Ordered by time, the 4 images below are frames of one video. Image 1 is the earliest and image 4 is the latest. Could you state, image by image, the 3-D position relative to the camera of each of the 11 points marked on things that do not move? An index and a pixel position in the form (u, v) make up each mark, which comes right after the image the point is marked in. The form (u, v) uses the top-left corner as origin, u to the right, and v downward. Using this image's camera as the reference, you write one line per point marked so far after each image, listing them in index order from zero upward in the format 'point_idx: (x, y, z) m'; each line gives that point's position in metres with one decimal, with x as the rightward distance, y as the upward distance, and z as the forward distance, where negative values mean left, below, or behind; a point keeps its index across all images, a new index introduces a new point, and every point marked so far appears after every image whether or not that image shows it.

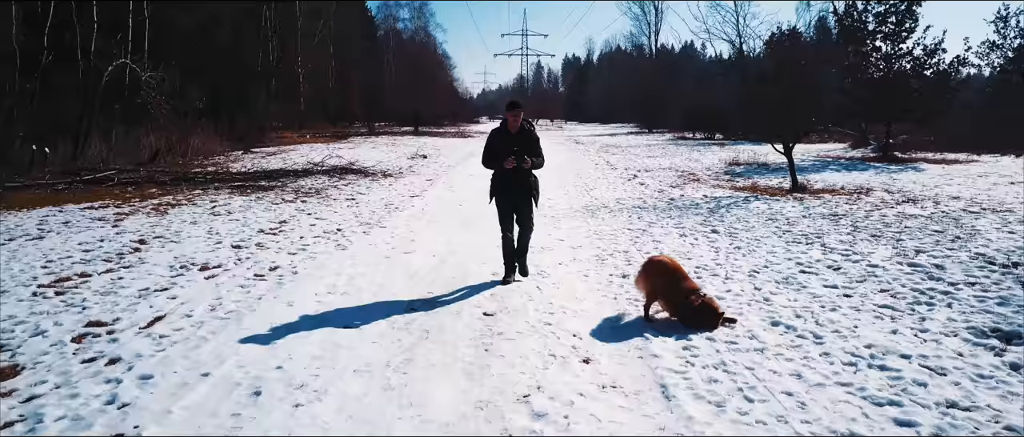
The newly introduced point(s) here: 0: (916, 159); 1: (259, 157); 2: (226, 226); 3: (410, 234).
0: (+7.9, +1.2, +15.8) m
1: (-4.8, +1.2, +15.4) m
2: (-2.3, -0.1, +6.5) m
3: (-0.8, -0.1, +6.1) m
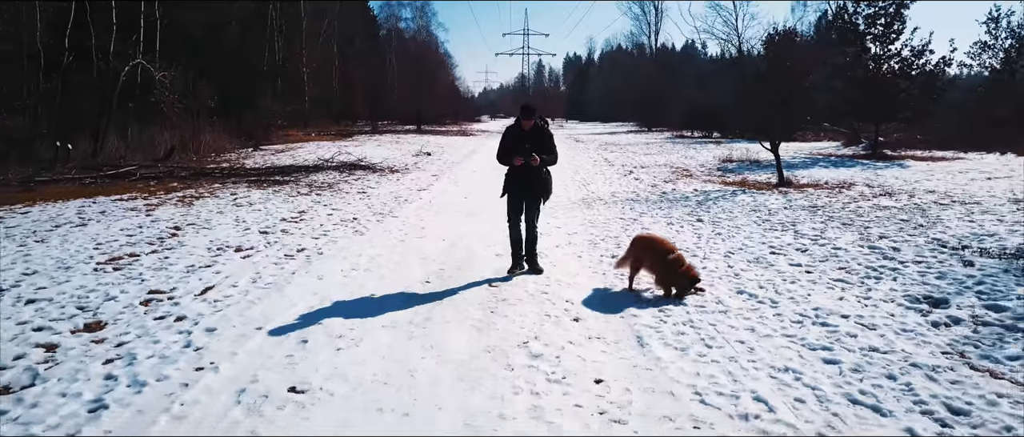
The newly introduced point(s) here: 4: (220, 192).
0: (+8.0, +1.2, +16.4) m
1: (-4.8, +1.3, +15.9) m
2: (-2.3, 0.0, +7.1) m
3: (-0.8, 0.0, +6.7) m
4: (-3.2, +0.3, +9.0) m
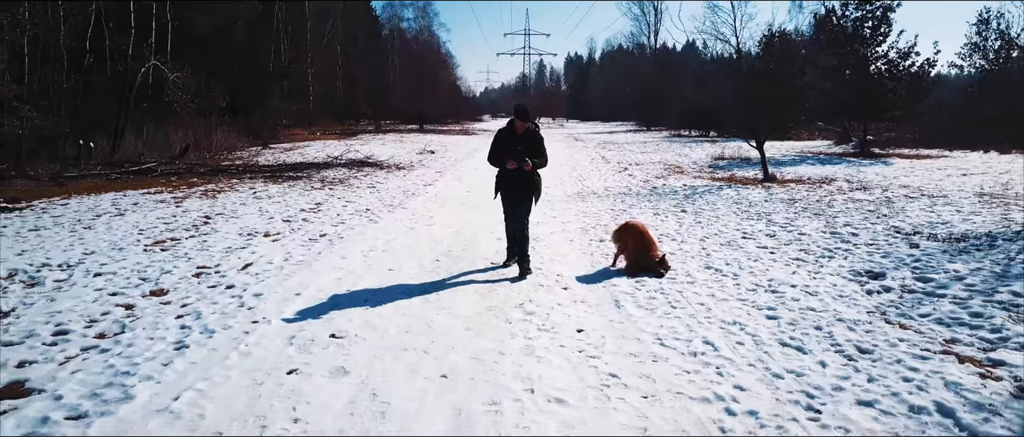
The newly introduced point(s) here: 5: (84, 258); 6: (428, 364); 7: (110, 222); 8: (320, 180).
0: (+8.0, +1.3, +17.0) m
1: (-4.8, +1.4, +16.6) m
2: (-2.3, +0.1, +7.7) m
3: (-0.8, 0.0, +7.3) m
4: (-3.2, +0.4, +9.6) m
5: (-2.6, -0.2, +4.9) m
6: (-0.3, -0.6, +2.9) m
7: (-3.2, 0.0, +6.4) m
8: (-2.5, +0.5, +10.7) m
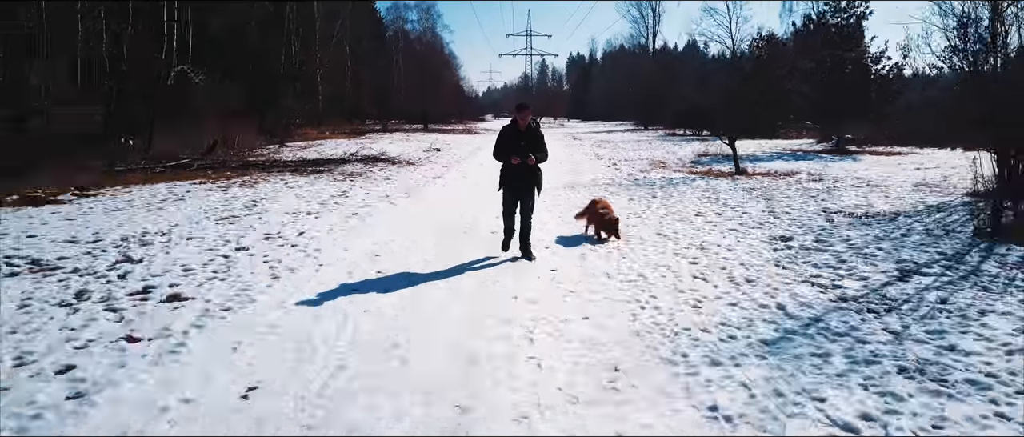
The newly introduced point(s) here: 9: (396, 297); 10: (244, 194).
0: (+8.0, +1.5, +18.3) m
1: (-4.8, +1.5, +17.9) m
2: (-2.3, +0.3, +9.0) m
3: (-0.8, +0.2, +8.7) m
4: (-3.3, +0.5, +10.9) m
5: (-2.6, -0.1, +6.2) m
6: (-0.4, -0.4, +4.3) m
7: (-3.3, +0.1, +7.8) m
8: (-2.6, +0.7, +12.0) m
9: (-0.6, -0.4, +4.3) m
10: (-3.0, +0.3, +9.0) m
